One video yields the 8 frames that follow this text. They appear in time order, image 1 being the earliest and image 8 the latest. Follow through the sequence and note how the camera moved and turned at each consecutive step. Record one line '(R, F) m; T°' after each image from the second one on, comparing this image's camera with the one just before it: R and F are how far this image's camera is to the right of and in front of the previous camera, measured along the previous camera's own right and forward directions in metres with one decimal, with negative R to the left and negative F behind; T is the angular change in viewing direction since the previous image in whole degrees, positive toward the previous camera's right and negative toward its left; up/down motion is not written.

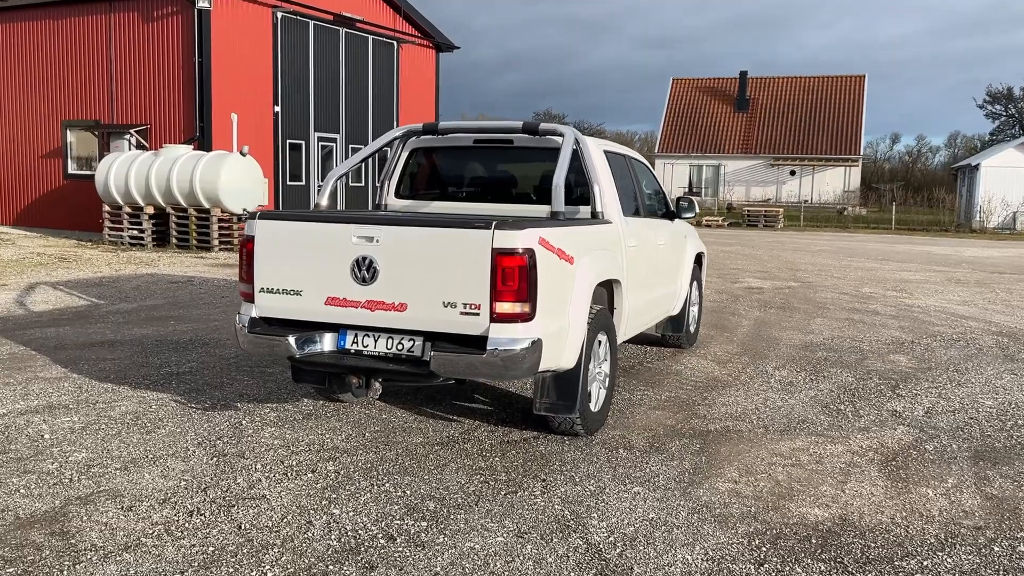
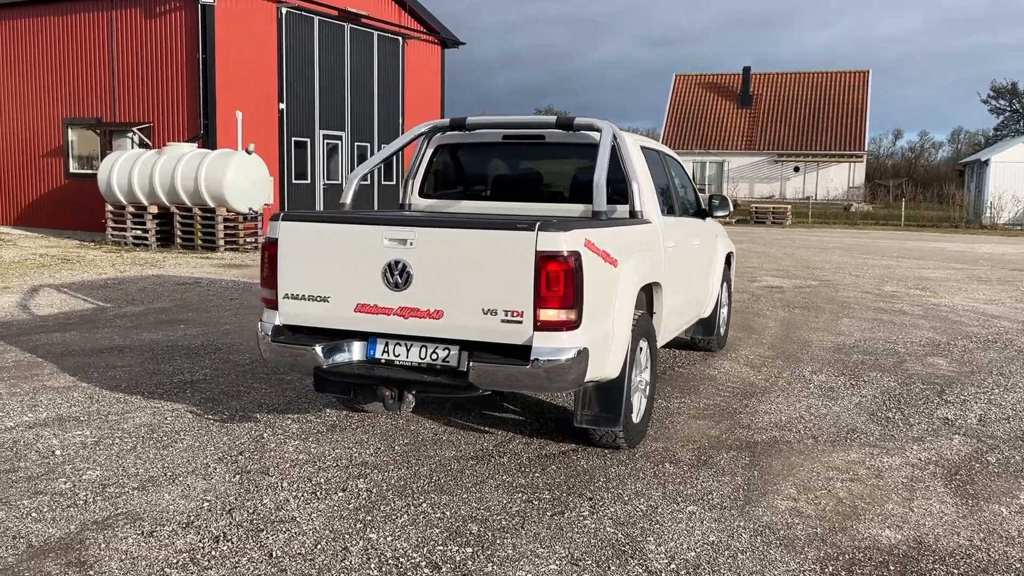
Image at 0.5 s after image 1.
(-0.2, +0.3) m; 0°
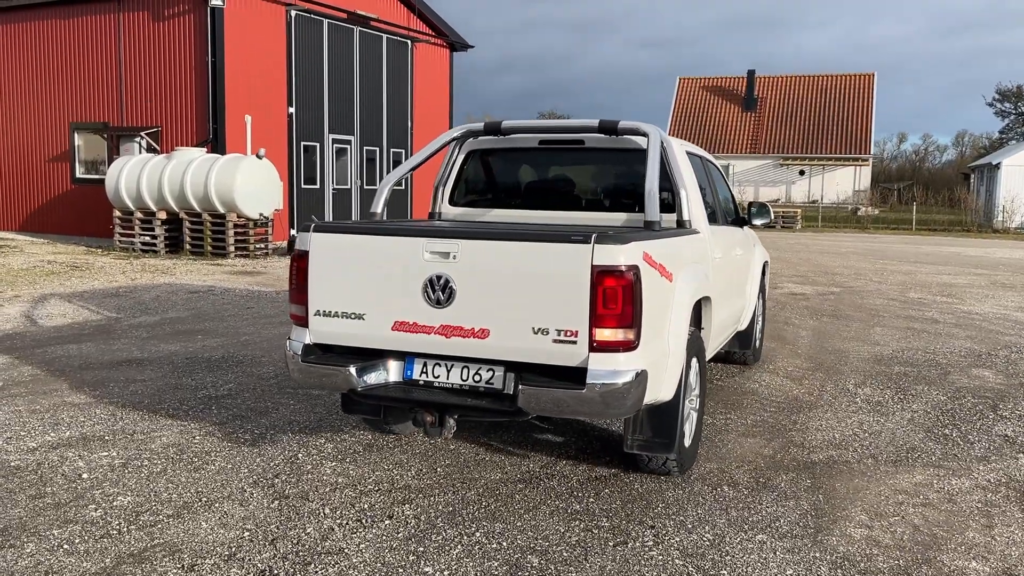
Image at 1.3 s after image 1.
(-0.2, +0.2) m; 0°
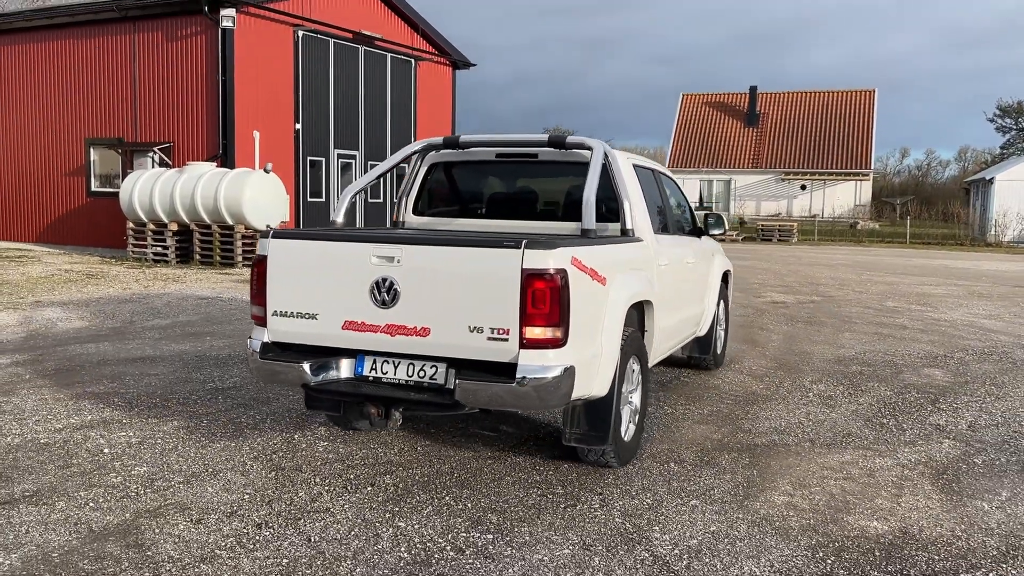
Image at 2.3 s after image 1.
(+0.2, -0.5) m; -1°
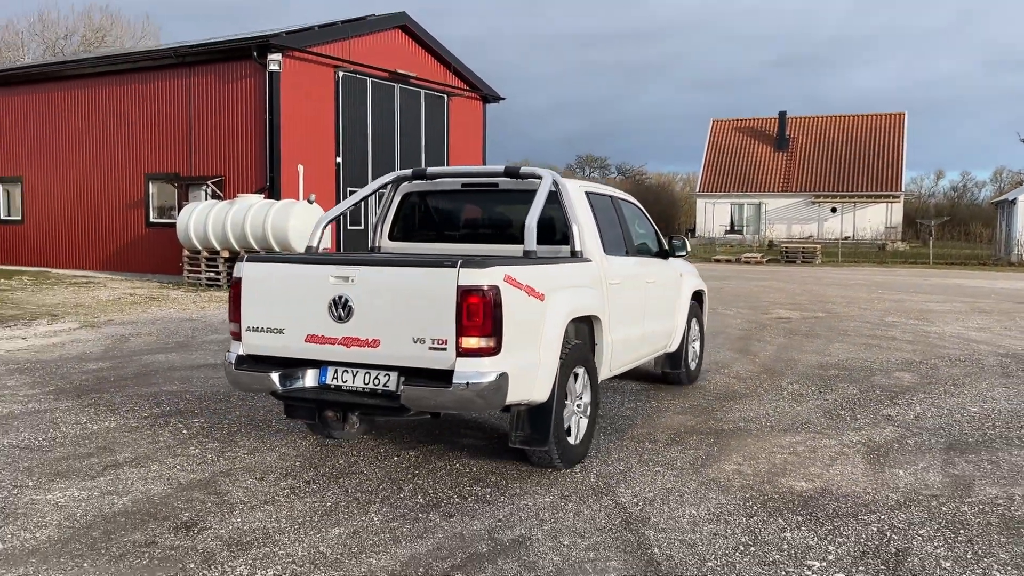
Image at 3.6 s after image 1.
(+0.3, -1.0) m; -3°
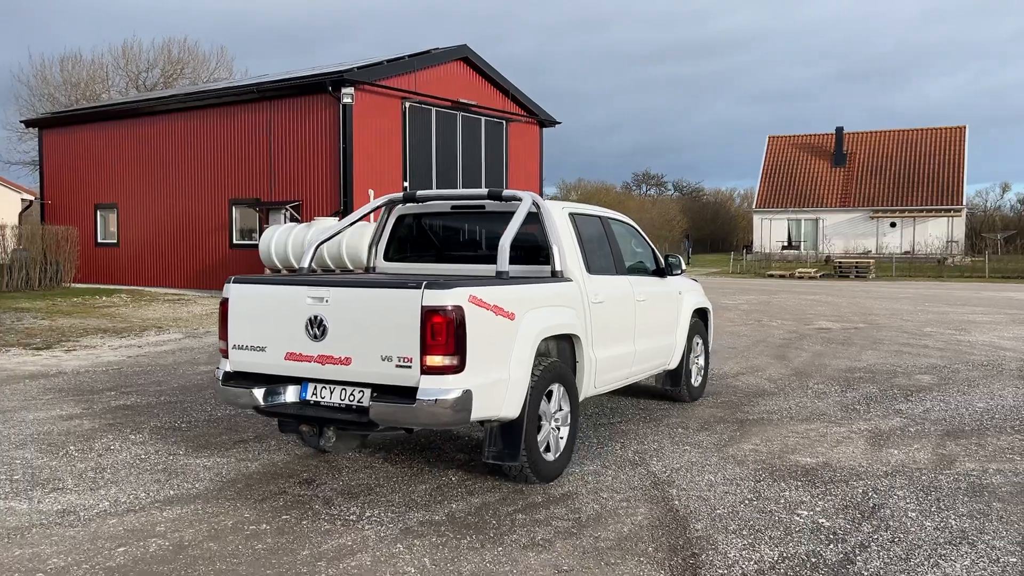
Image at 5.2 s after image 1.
(+0.1, -1.0) m; -4°
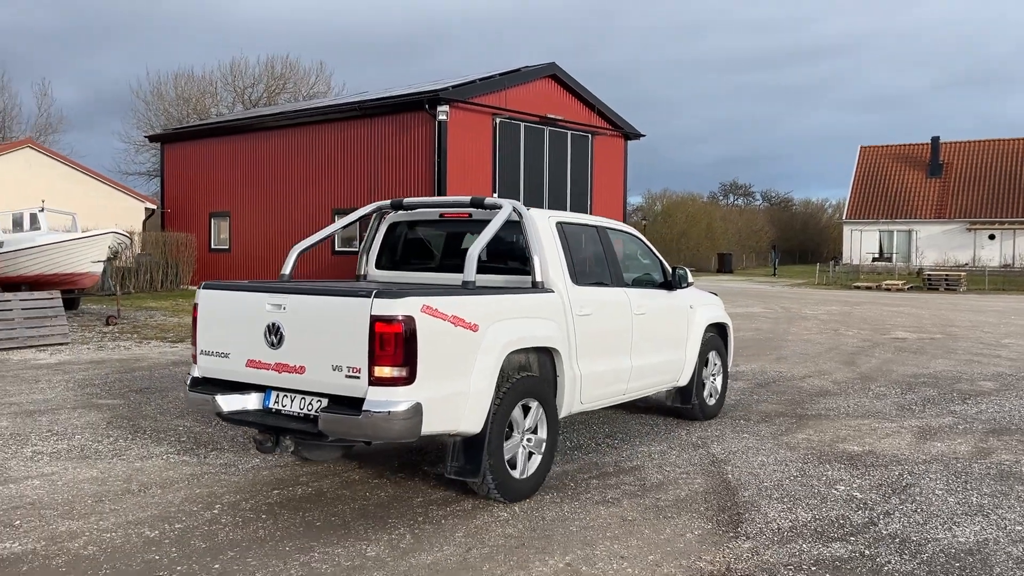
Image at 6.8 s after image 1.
(0.0, -0.9) m; -6°
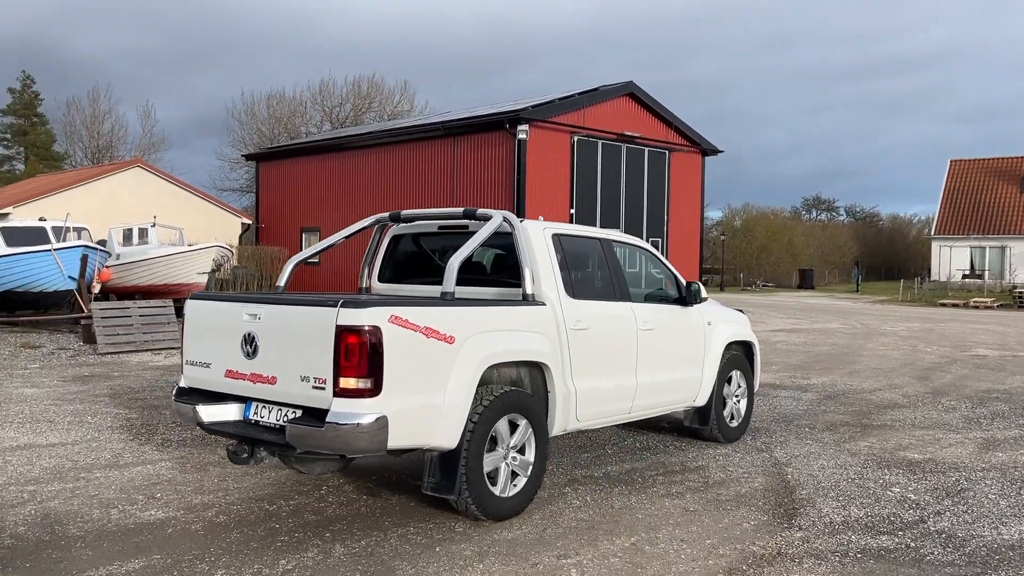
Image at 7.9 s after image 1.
(0.0, -0.5) m; -5°
